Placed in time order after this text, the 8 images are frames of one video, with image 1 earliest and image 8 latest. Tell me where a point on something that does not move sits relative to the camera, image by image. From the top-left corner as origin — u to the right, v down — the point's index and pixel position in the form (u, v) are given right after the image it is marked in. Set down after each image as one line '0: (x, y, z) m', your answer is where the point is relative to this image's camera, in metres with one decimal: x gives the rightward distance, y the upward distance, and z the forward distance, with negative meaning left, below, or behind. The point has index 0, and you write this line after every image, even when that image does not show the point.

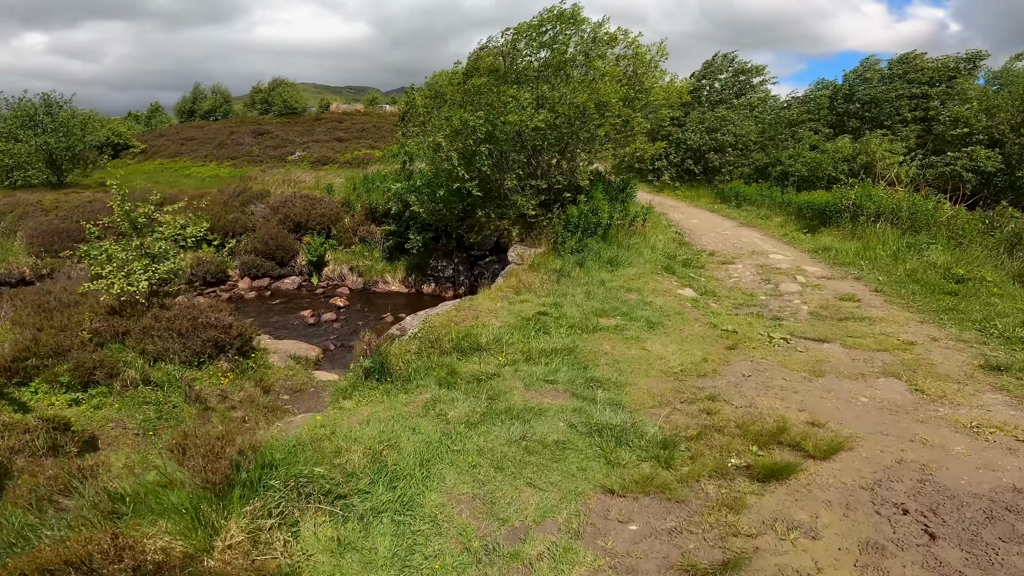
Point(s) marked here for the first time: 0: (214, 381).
0: (-4.3, -1.2, +8.6) m
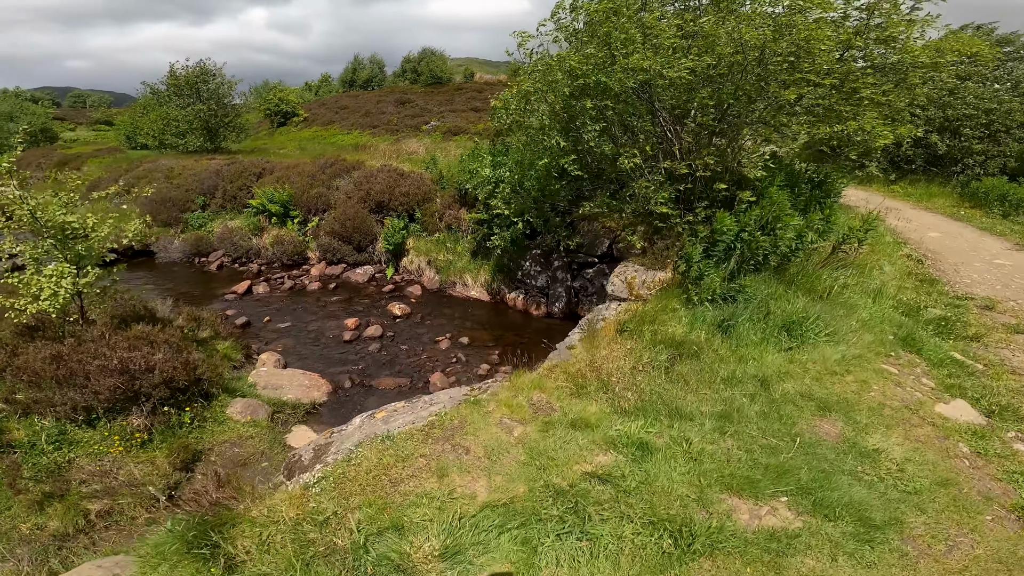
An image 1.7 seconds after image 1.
0: (-3.9, -1.4, +5.5) m
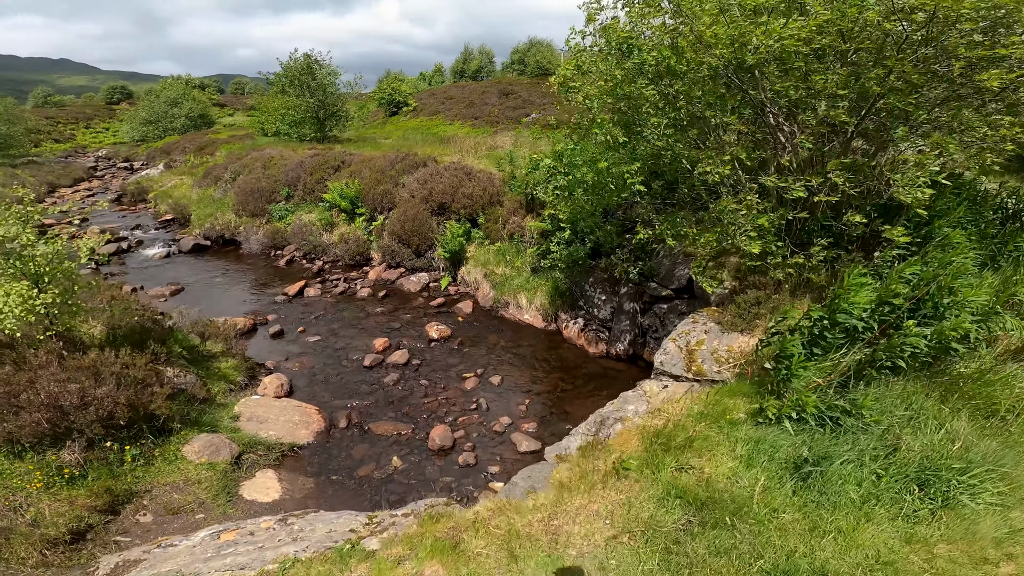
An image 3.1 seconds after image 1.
0: (-4.1, -1.6, +4.8) m
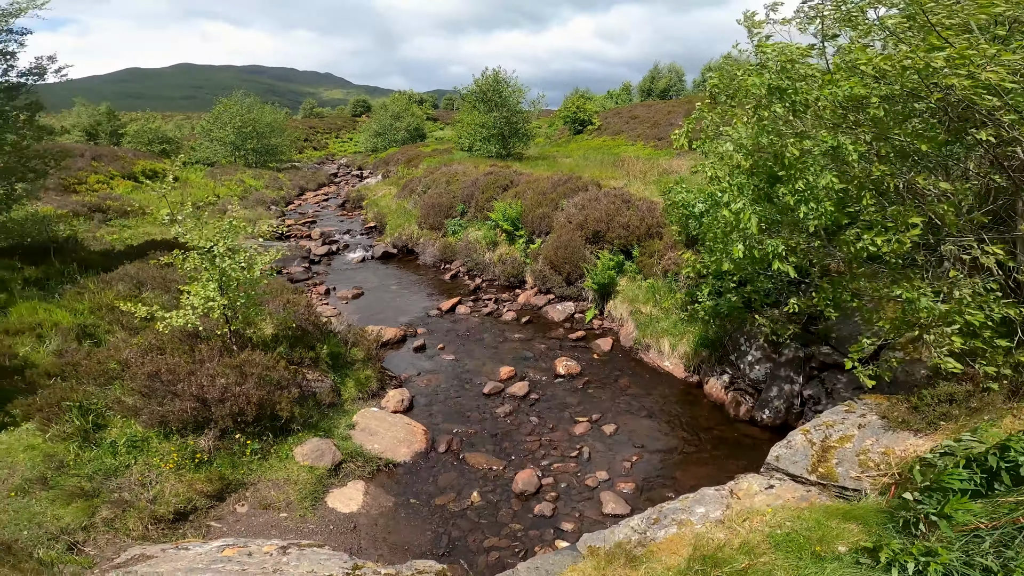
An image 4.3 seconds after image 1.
0: (-3.5, -1.7, +5.8) m
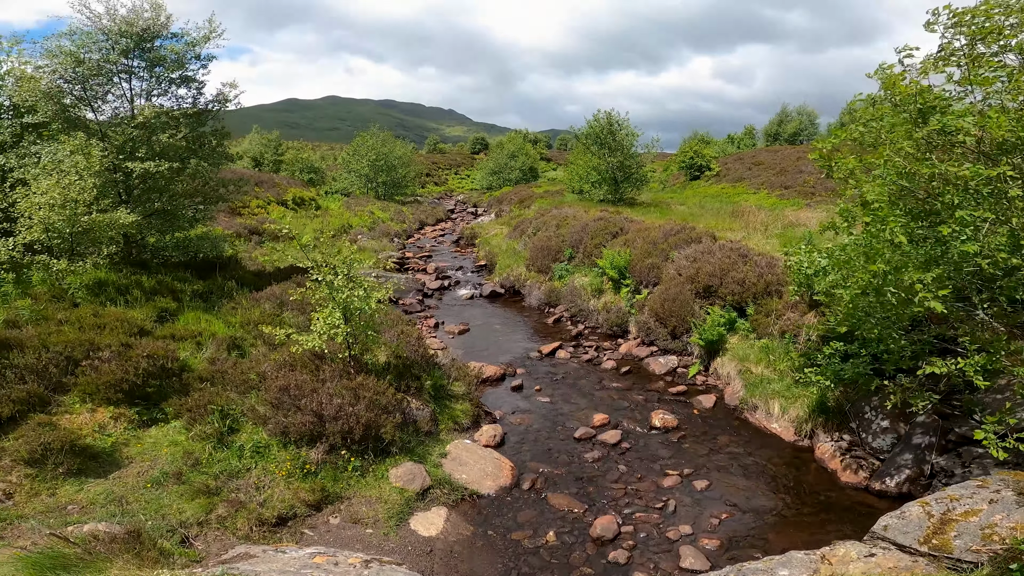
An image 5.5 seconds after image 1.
0: (-2.7, -2.0, +6.5) m
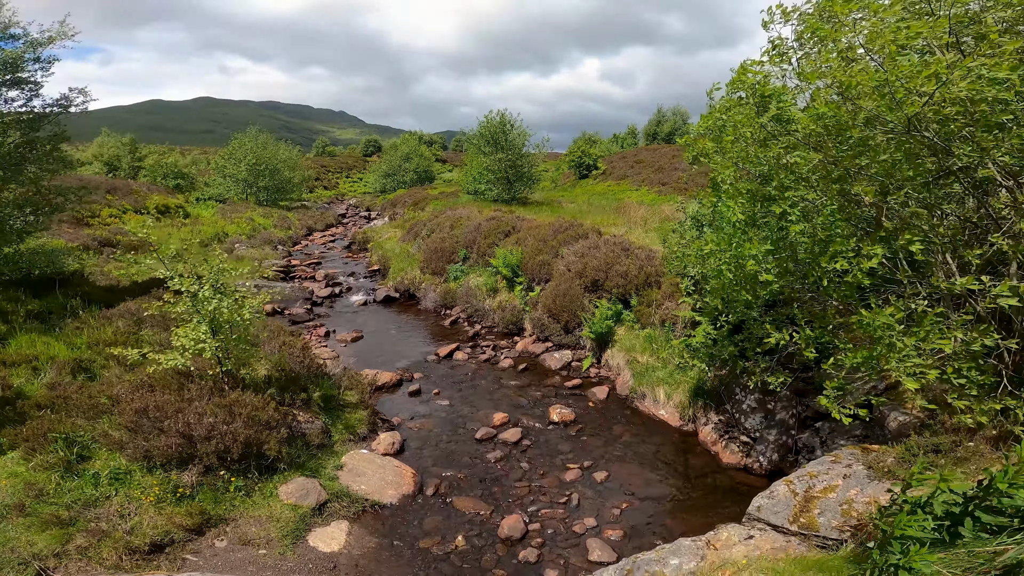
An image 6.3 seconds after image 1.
0: (-3.7, -2.2, +5.9) m
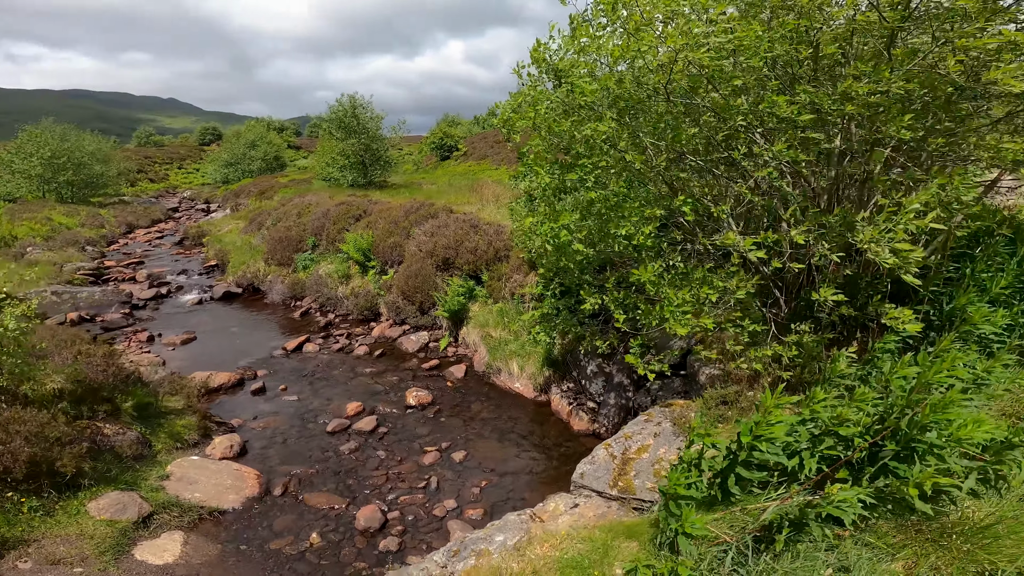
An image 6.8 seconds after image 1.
0: (-5.0, -2.2, +4.8) m
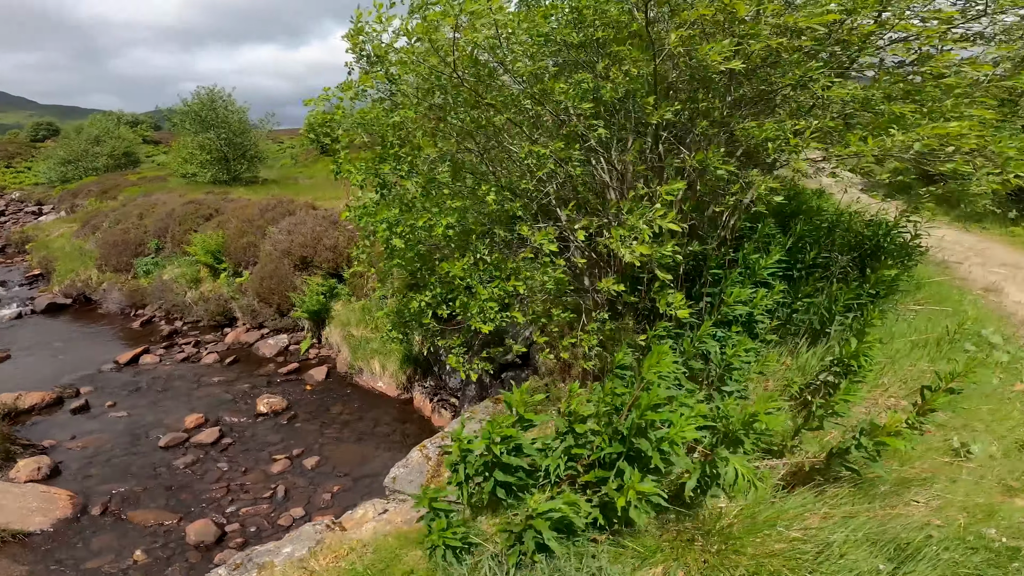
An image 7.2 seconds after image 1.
0: (-6.1, -2.4, +3.6) m
